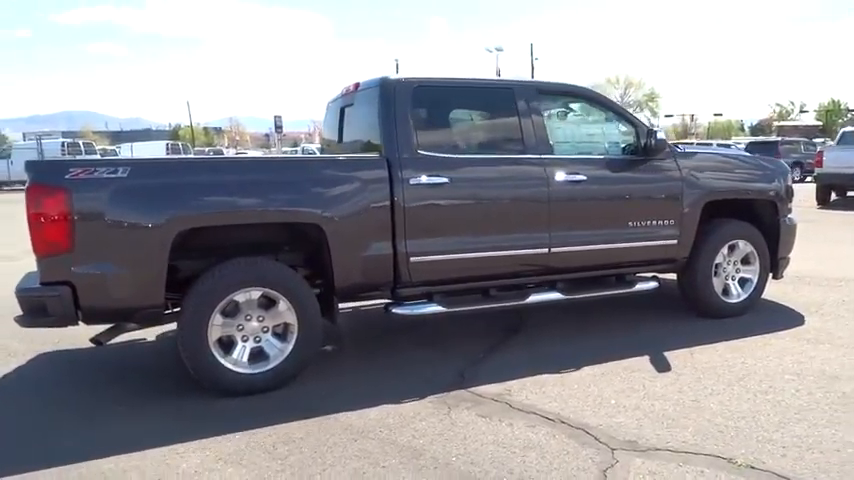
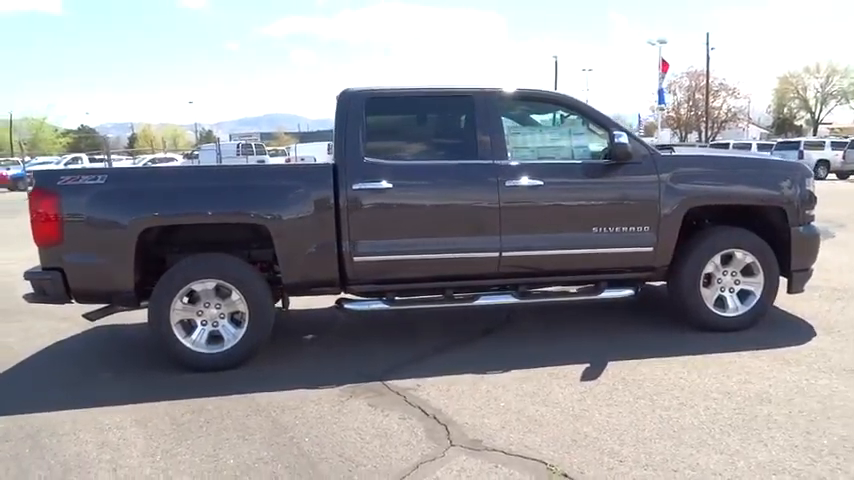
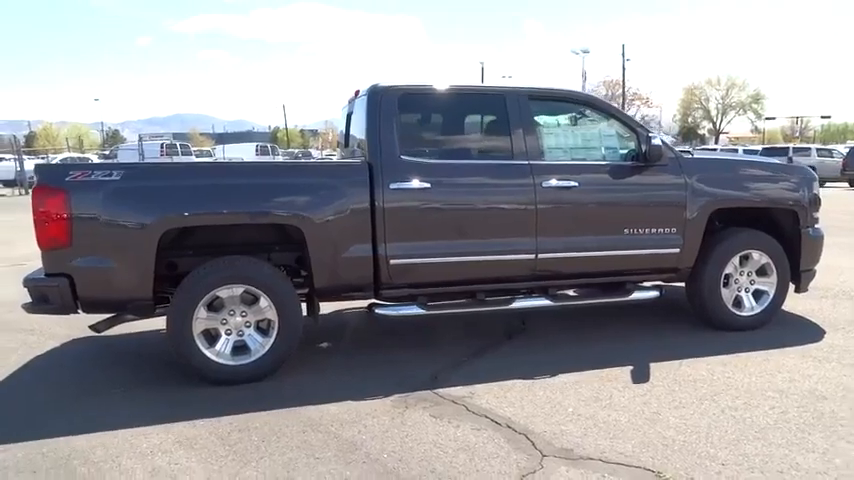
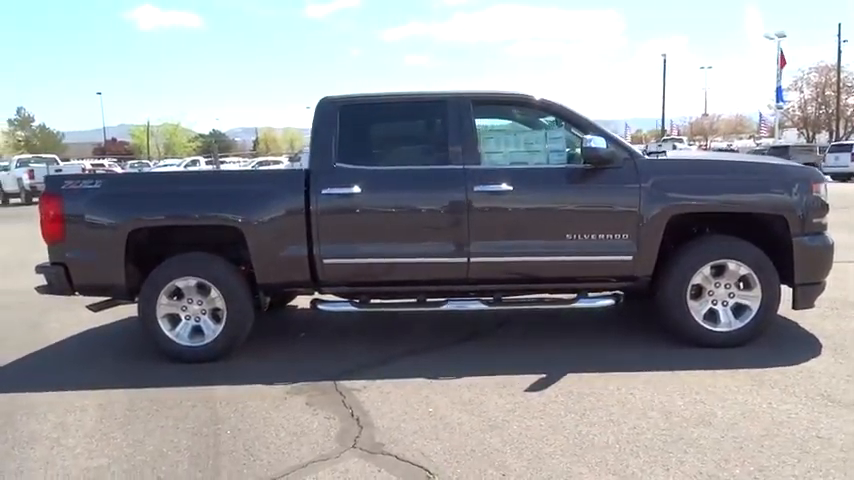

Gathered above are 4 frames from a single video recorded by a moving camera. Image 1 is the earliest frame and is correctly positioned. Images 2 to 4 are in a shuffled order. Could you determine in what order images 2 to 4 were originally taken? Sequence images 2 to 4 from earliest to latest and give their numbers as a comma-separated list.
3, 2, 4
